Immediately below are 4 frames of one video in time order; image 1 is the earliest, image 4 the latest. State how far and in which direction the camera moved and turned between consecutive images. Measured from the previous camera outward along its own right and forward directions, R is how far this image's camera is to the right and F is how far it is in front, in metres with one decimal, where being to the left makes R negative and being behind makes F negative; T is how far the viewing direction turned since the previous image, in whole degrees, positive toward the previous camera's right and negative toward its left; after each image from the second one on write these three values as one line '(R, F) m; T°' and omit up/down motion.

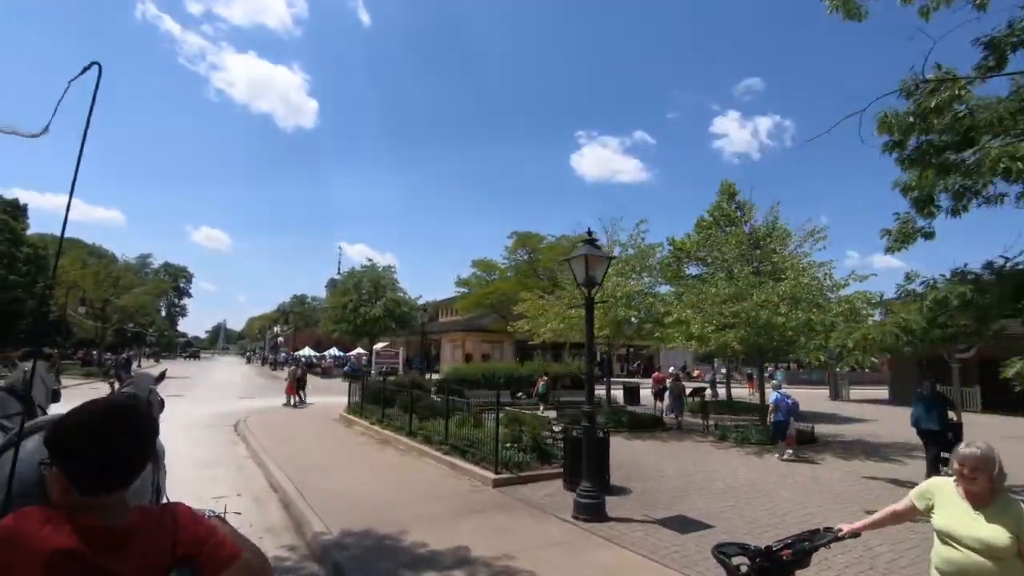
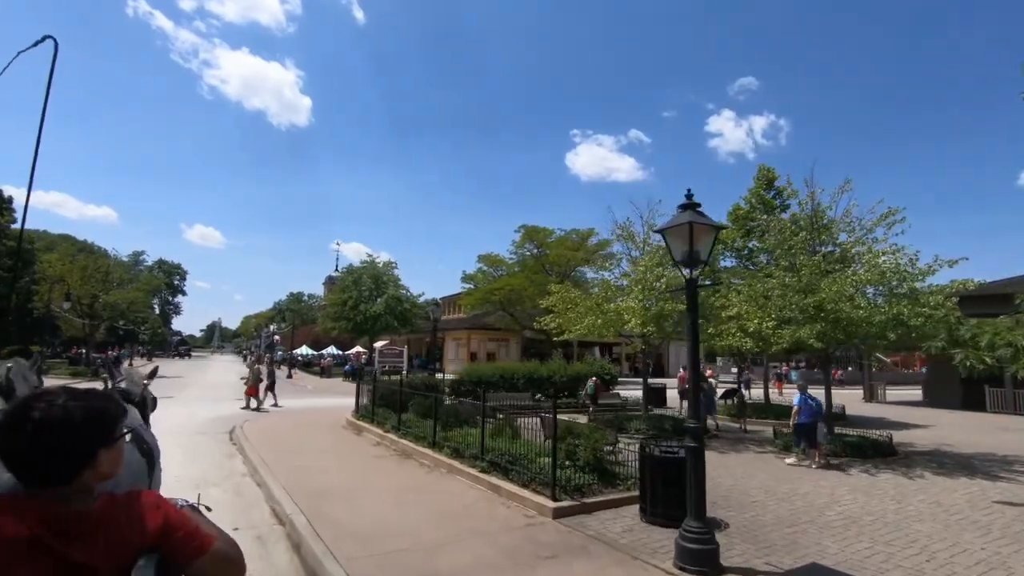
(-1.0, +1.9) m; 0°
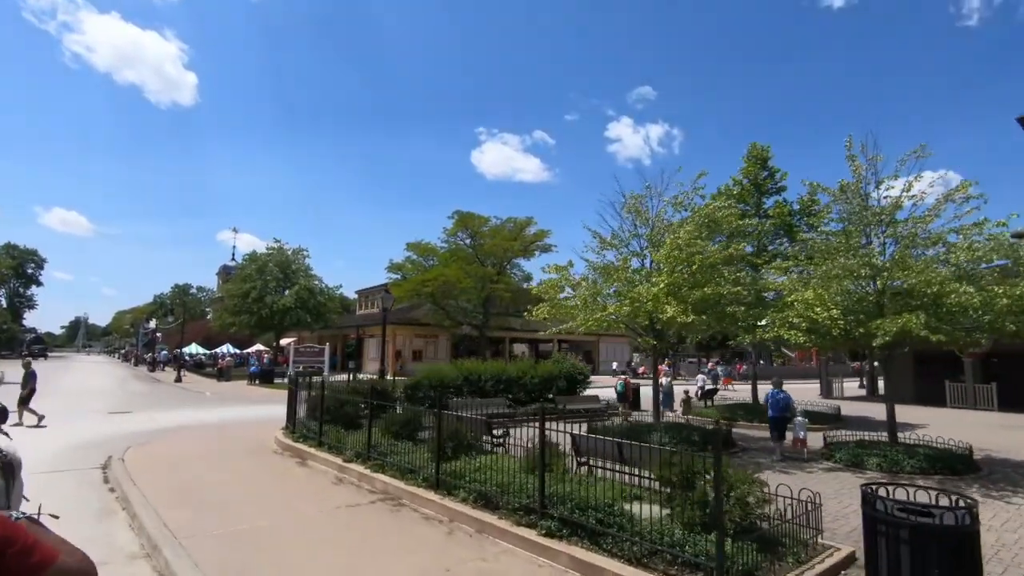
(-2.0, +3.7) m; +10°
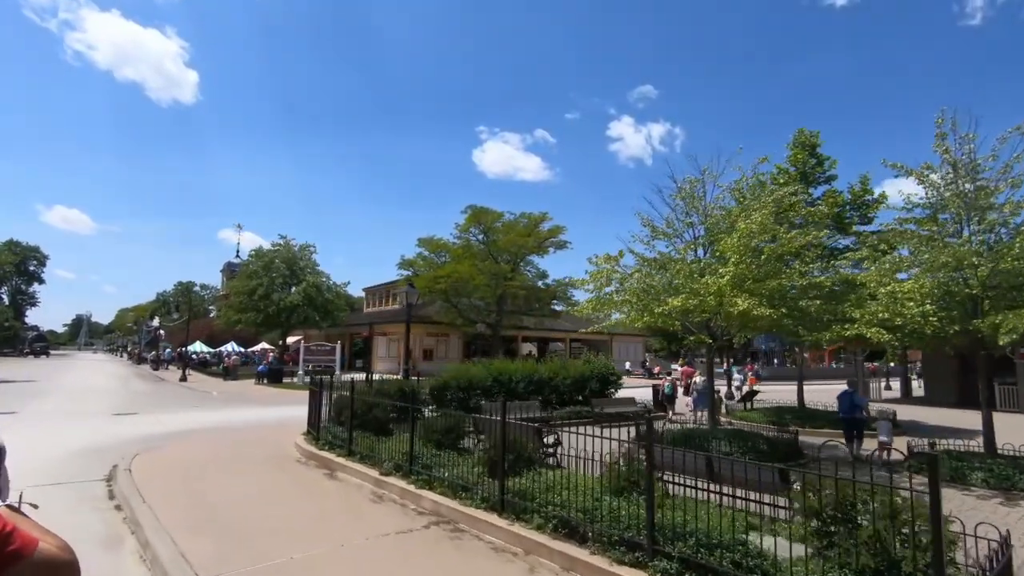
(-1.0, +1.2) m; 0°
